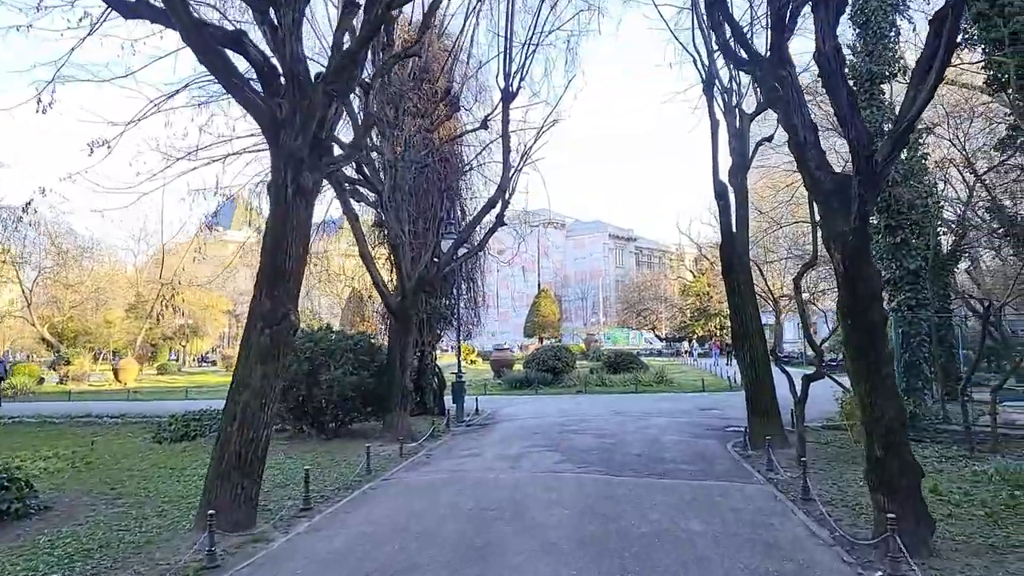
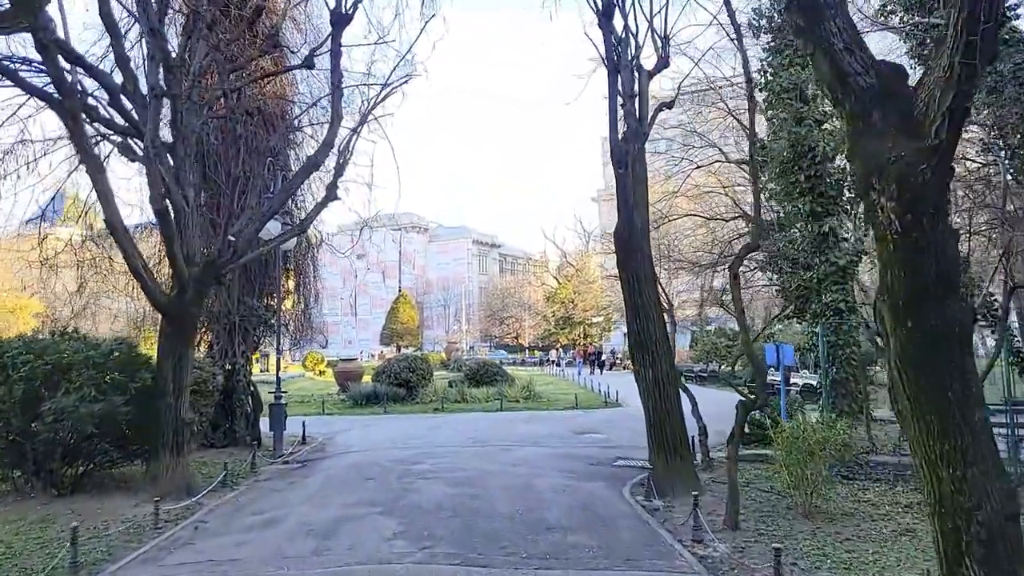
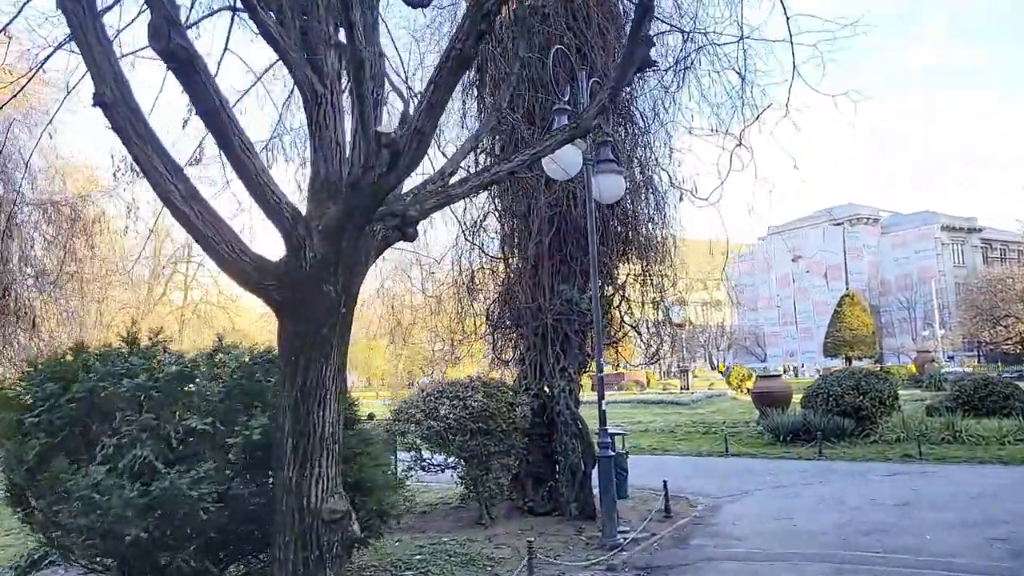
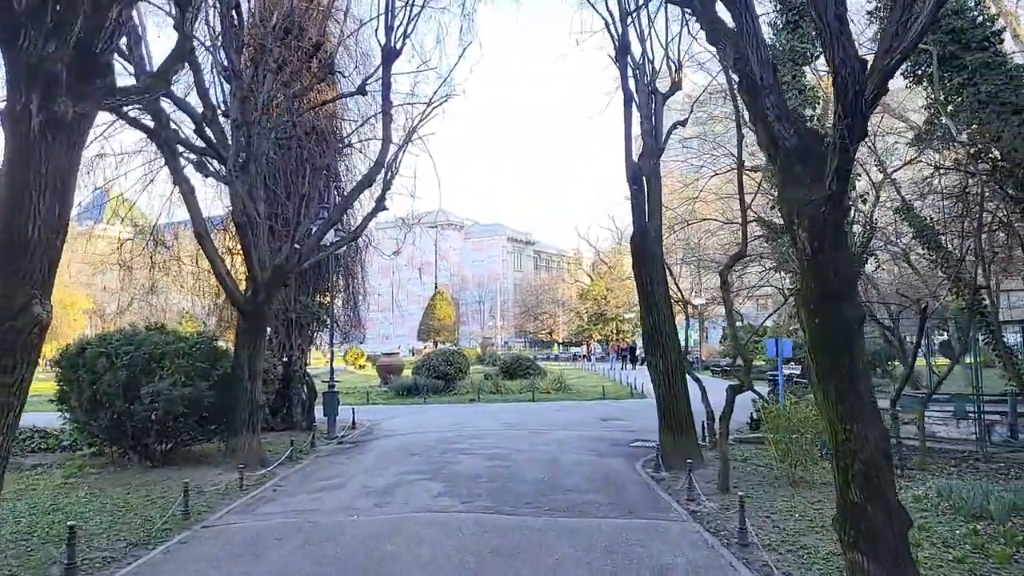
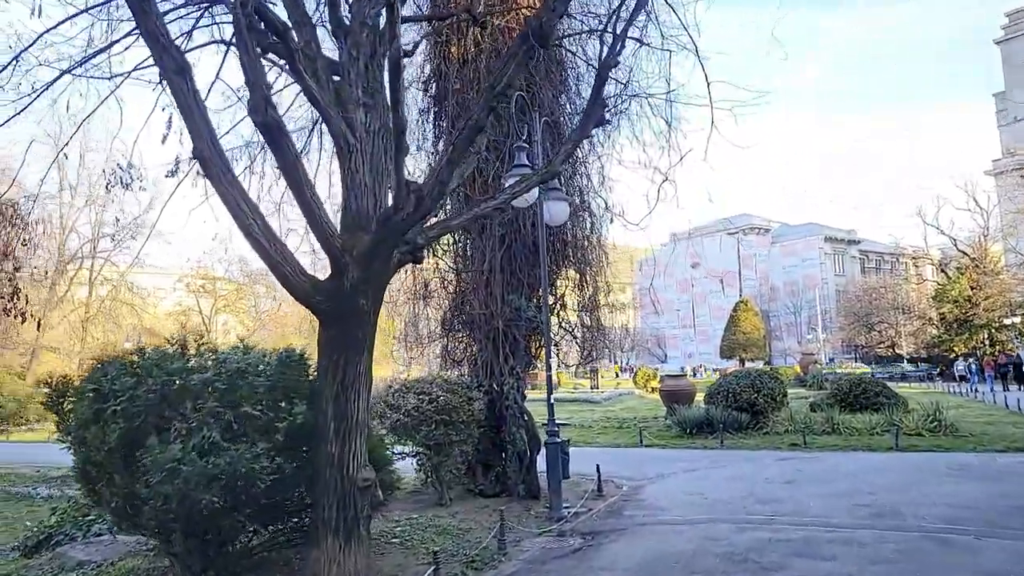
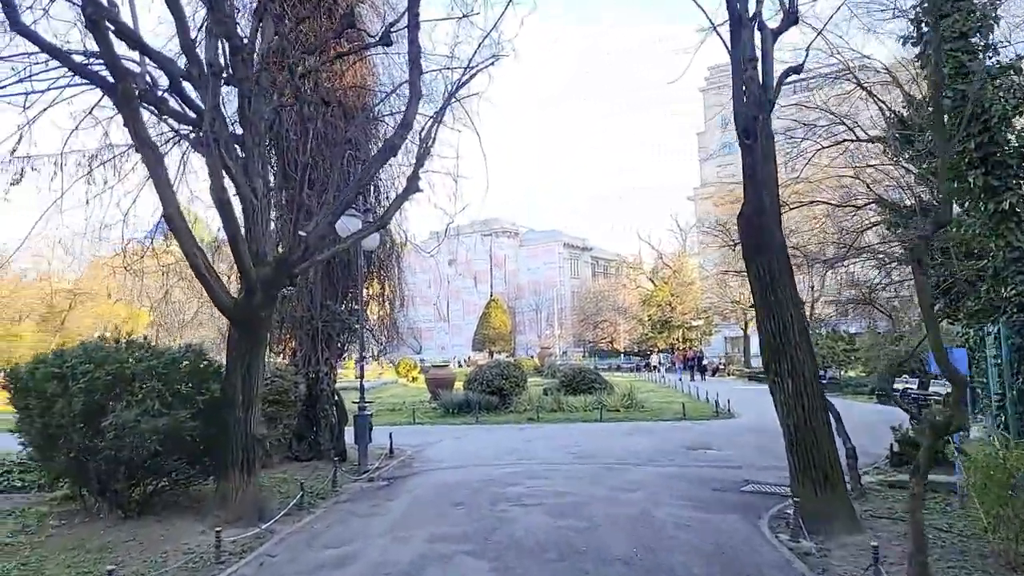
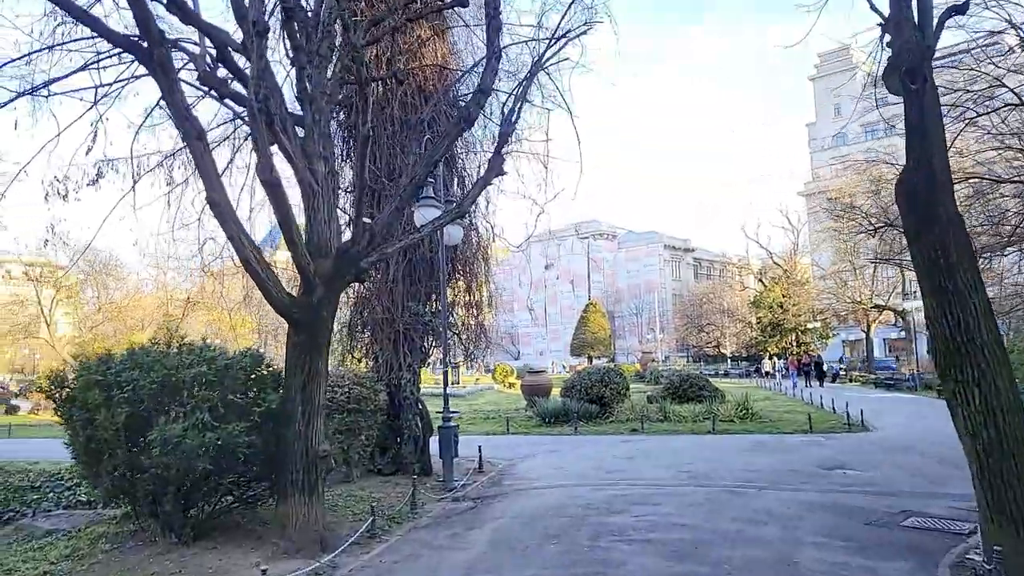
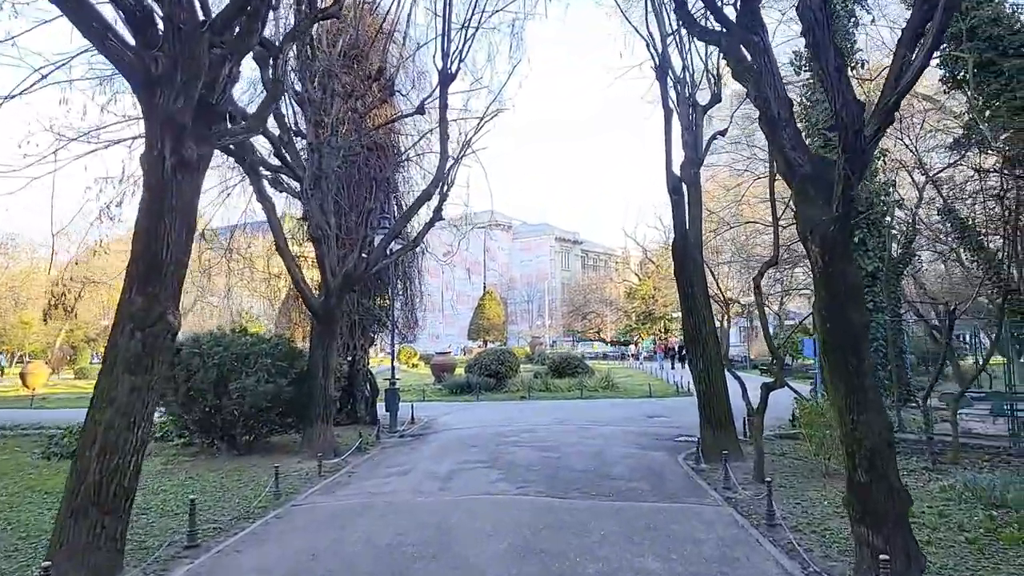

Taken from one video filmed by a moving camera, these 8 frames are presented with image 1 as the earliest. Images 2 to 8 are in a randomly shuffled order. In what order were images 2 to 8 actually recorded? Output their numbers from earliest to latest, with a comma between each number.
8, 4, 2, 6, 7, 5, 3
